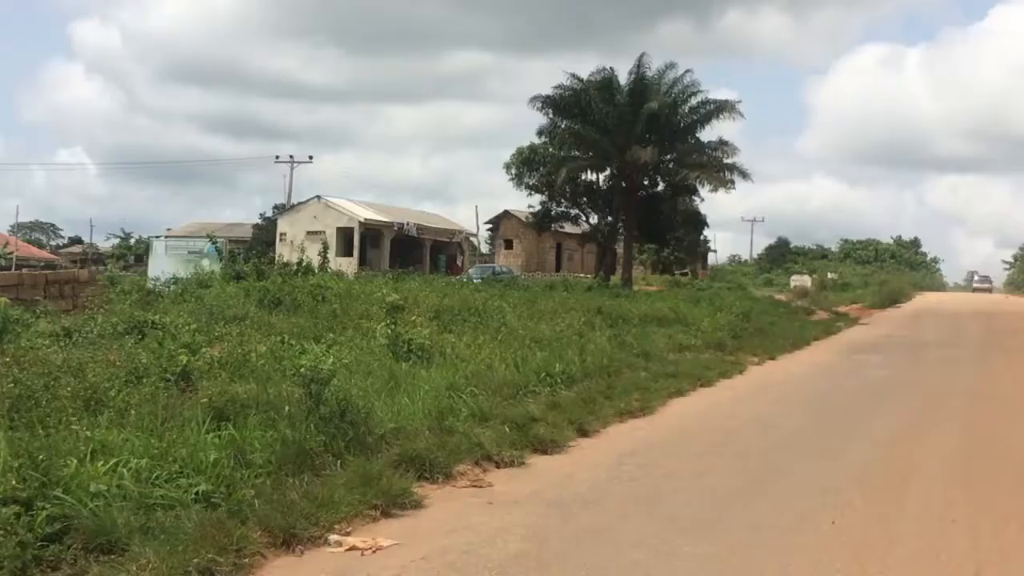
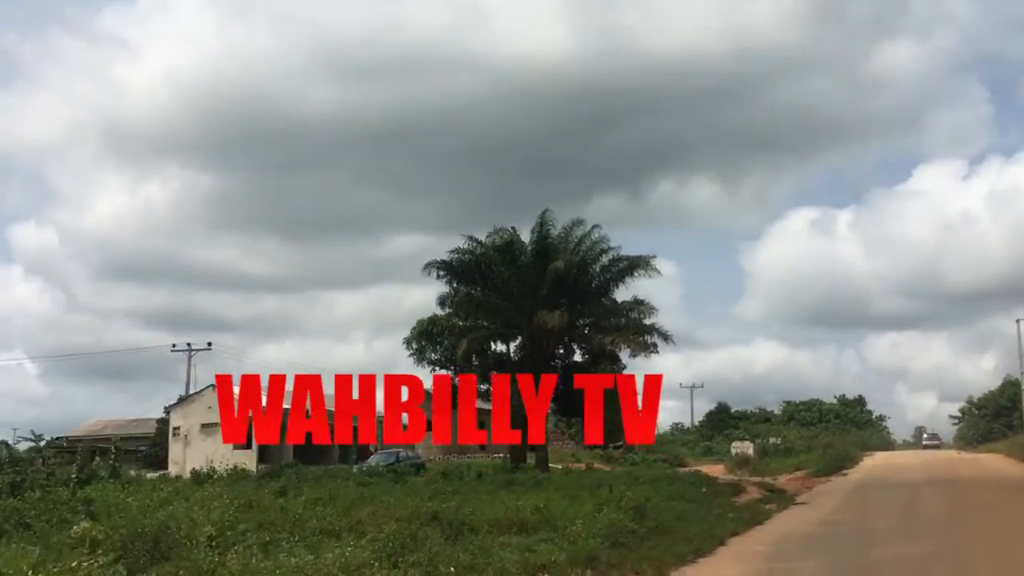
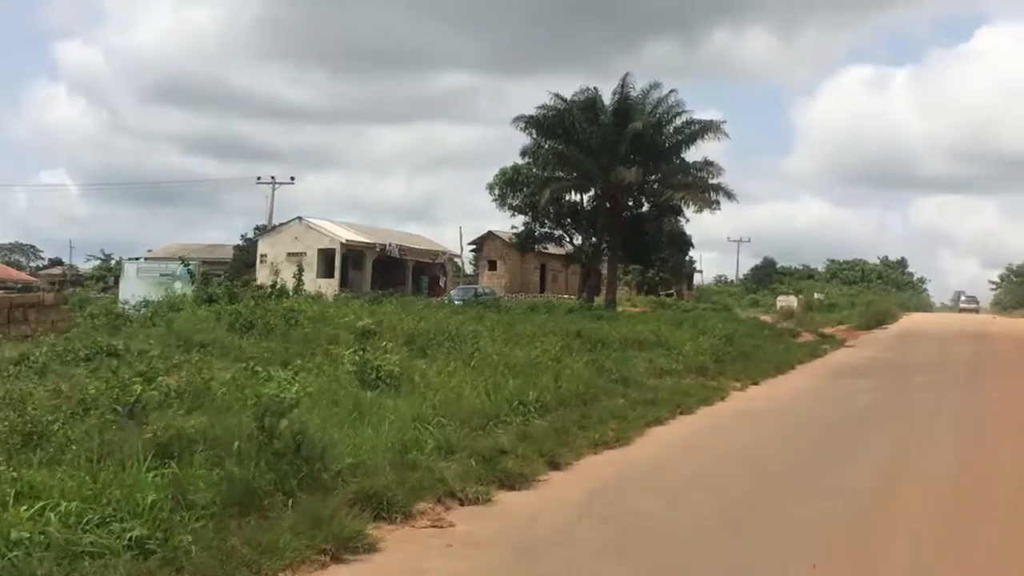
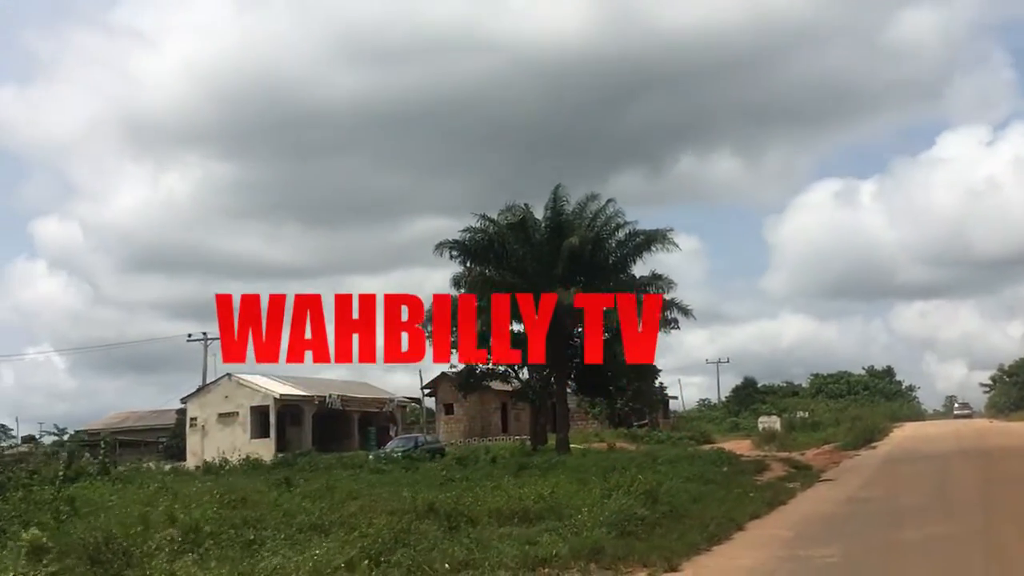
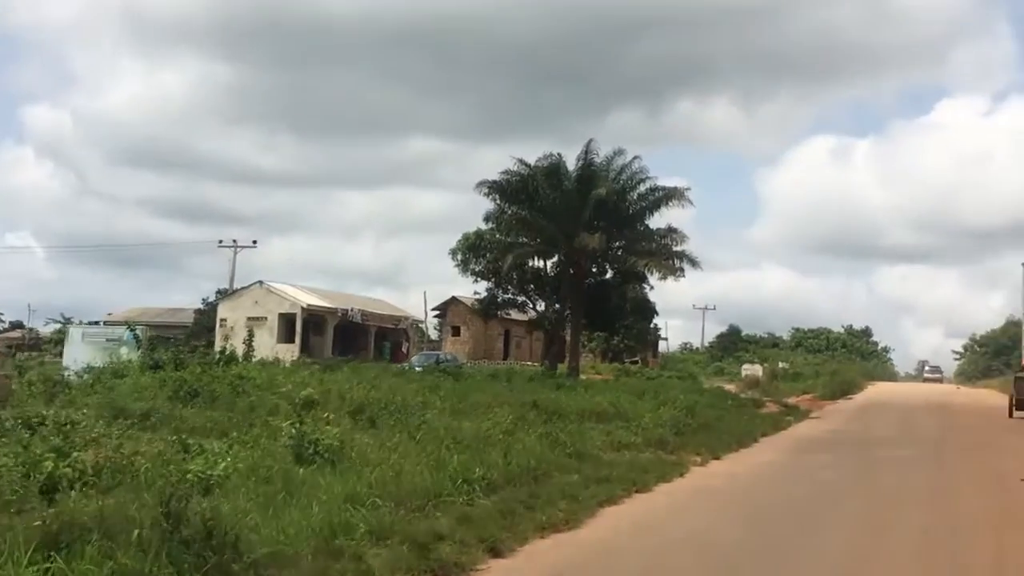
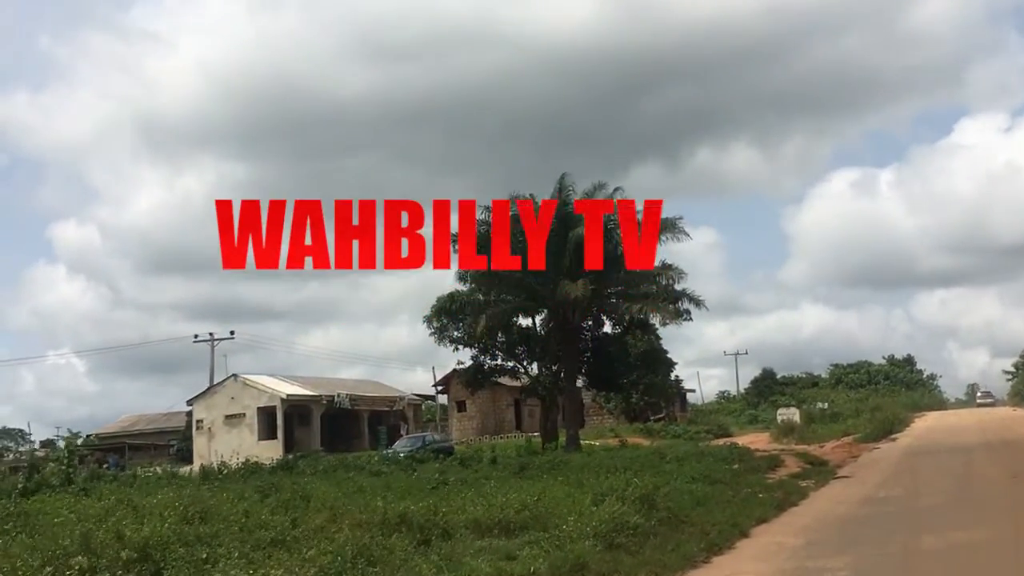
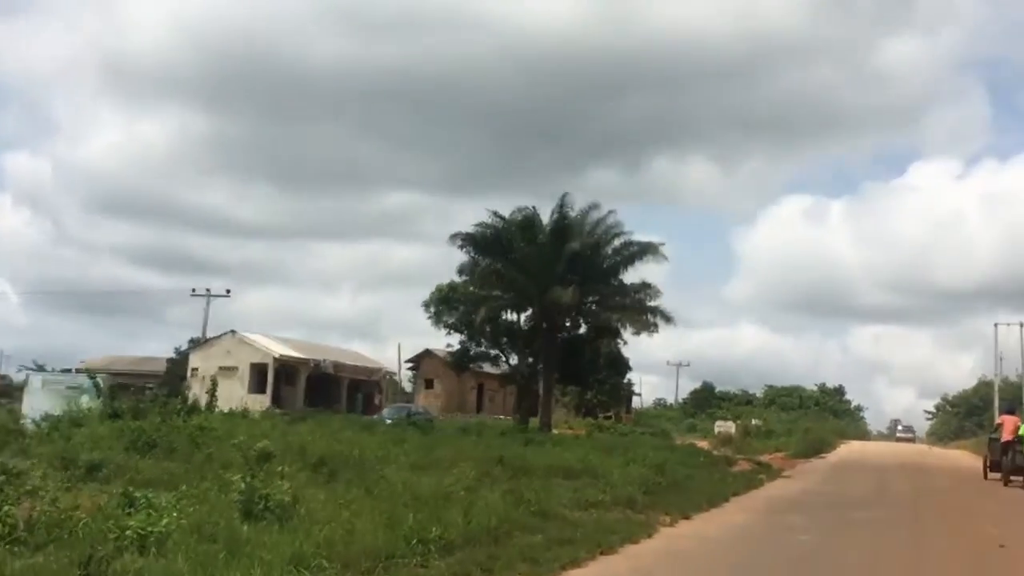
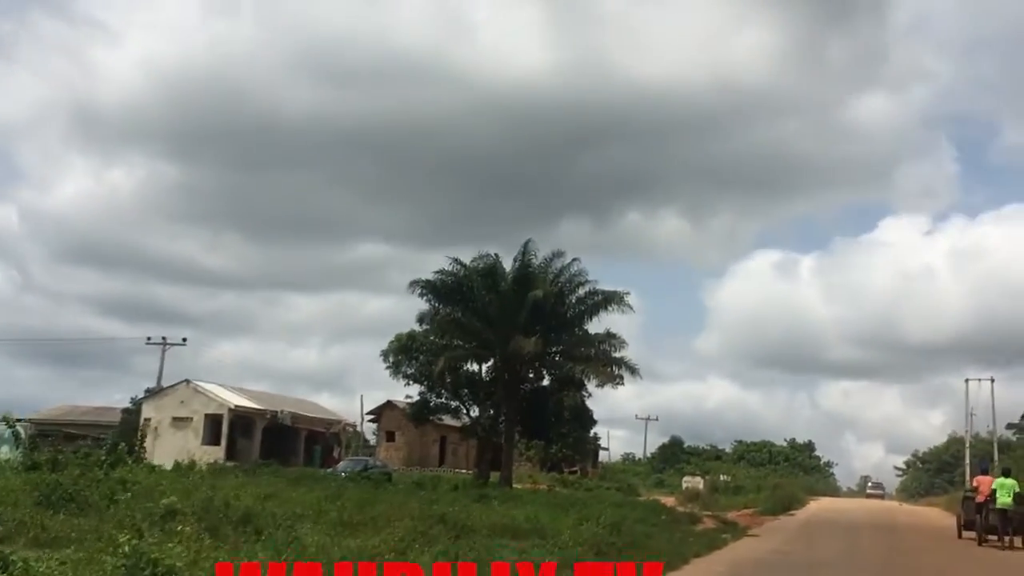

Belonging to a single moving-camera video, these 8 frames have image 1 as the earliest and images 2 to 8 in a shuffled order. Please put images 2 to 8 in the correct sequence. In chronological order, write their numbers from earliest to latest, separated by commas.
3, 5, 7, 8, 2, 4, 6
